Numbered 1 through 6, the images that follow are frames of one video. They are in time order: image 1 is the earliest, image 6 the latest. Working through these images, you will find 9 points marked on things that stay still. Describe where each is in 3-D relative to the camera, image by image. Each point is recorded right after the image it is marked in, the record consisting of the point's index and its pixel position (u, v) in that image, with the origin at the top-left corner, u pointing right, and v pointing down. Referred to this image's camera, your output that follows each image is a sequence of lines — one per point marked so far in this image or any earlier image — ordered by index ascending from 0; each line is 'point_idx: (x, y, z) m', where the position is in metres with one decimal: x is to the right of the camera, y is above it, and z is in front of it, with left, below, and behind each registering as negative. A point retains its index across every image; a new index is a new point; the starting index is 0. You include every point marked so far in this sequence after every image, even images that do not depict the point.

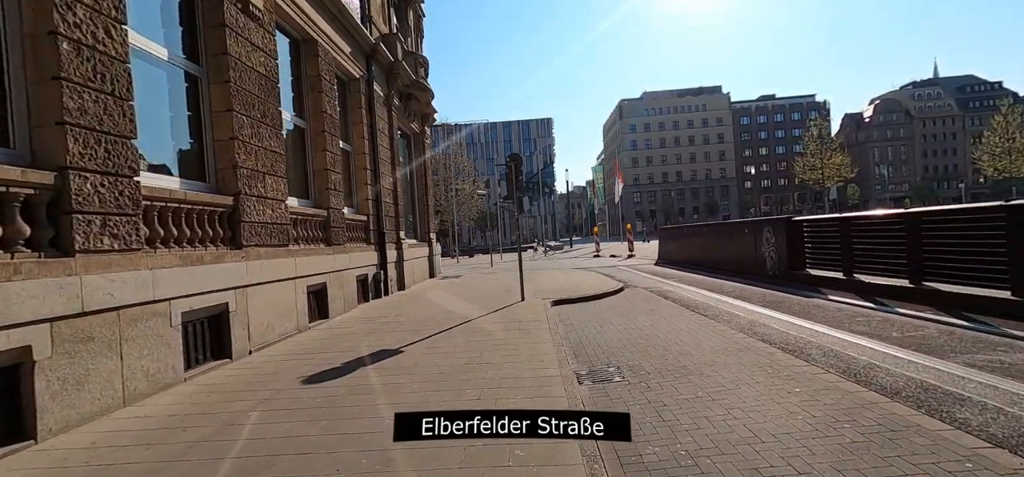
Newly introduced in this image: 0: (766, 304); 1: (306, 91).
0: (+4.4, -1.1, +8.2) m
1: (-4.3, +3.1, +9.8) m
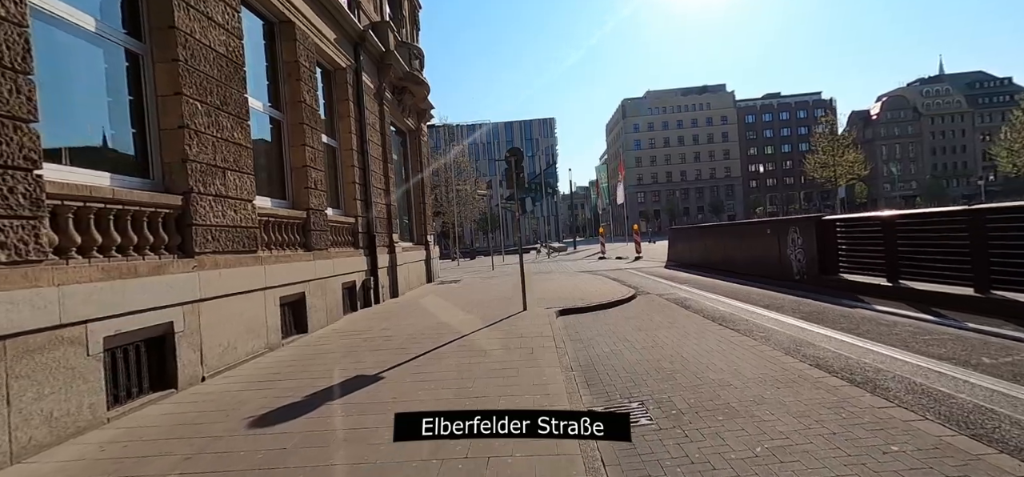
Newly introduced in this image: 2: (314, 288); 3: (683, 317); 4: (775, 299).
0: (+4.4, -1.2, +7.2) m
1: (-4.3, +3.0, +8.8) m
2: (-3.7, -0.9, +8.7) m
3: (+2.8, -1.3, +7.8) m
4: (+4.8, -1.1, +8.7) m
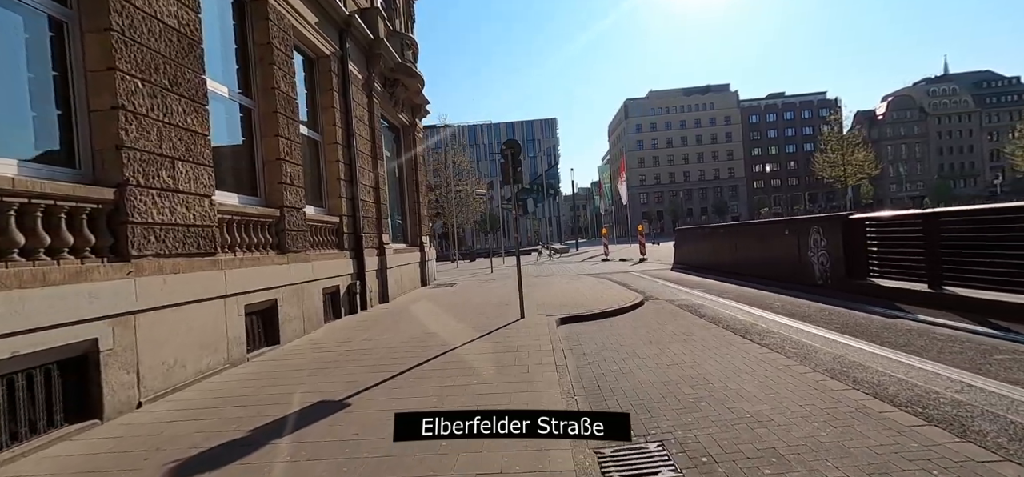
0: (+4.3, -1.2, +6.3) m
1: (-4.4, +3.0, +8.0) m
2: (-3.7, -0.9, +7.9) m
3: (+2.7, -1.3, +6.9) m
4: (+4.8, -1.1, +7.8) m
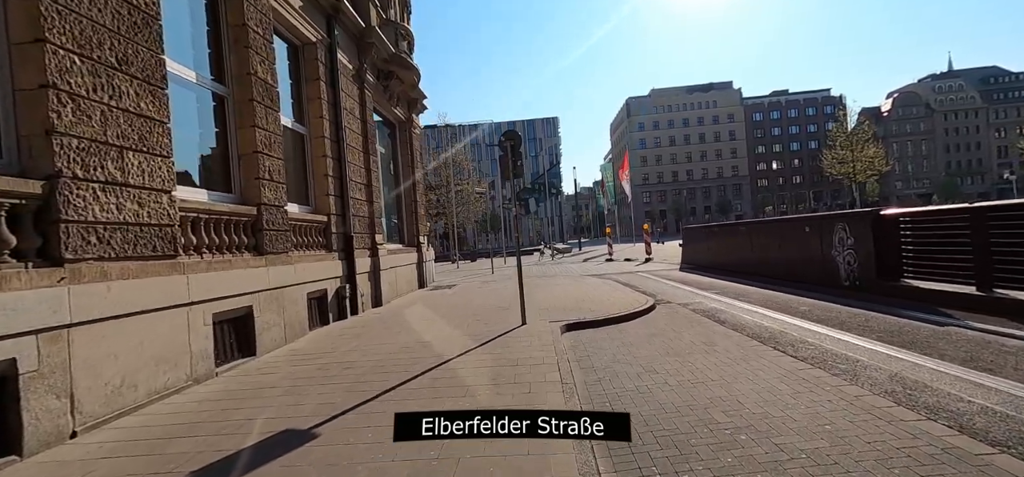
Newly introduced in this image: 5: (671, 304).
0: (+4.3, -1.1, +5.5) m
1: (-4.4, +3.0, +7.3) m
2: (-3.7, -0.9, +7.2) m
3: (+2.7, -1.3, +6.2) m
4: (+4.8, -1.1, +7.1) m
5: (+3.1, -1.3, +9.2) m
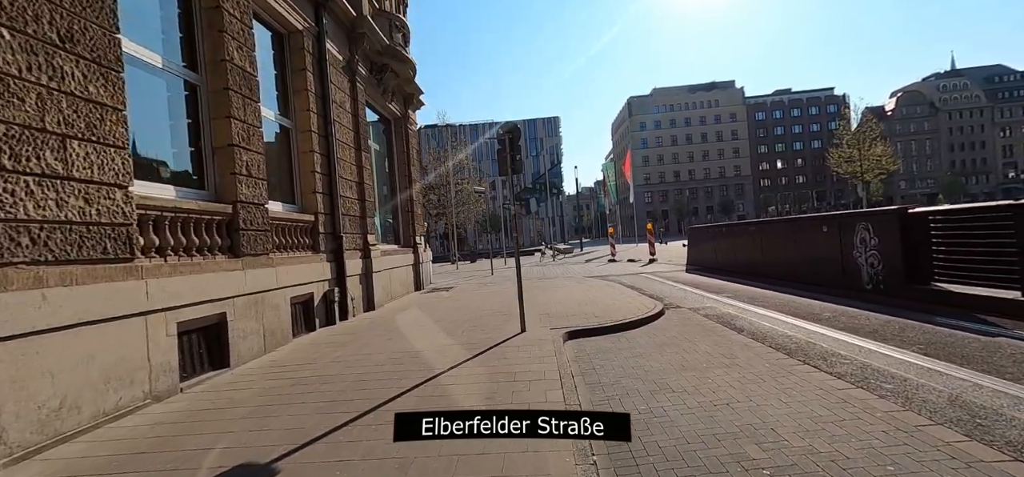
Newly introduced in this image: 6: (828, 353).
0: (+4.3, -1.1, +4.9) m
1: (-4.4, +2.9, +6.7) m
2: (-3.8, -0.9, +6.6) m
3: (+2.7, -1.3, +5.6) m
4: (+4.7, -1.1, +6.5) m
5: (+3.1, -1.3, +8.6) m
6: (+3.4, -1.2, +5.0) m
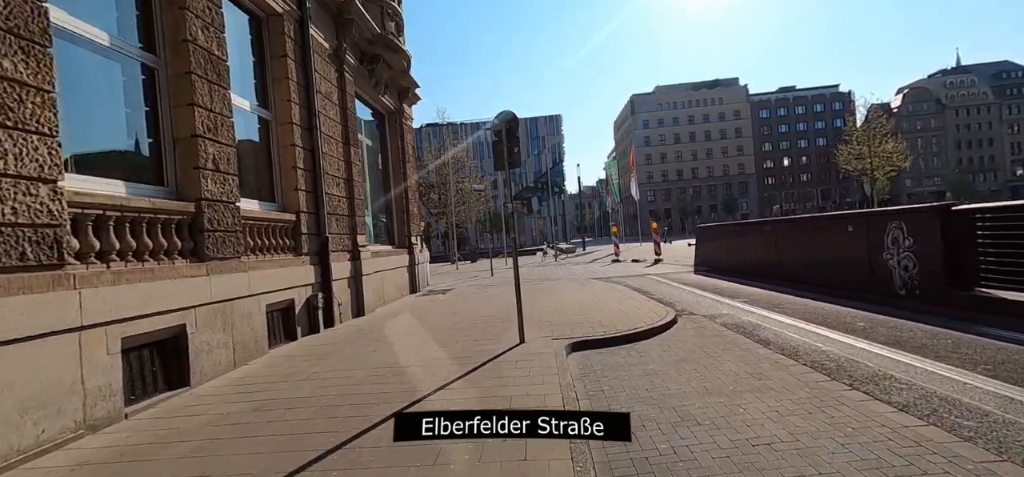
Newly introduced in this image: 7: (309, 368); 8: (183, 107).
0: (+4.2, -1.2, +4.2) m
1: (-4.5, +2.9, +6.0) m
2: (-3.8, -1.0, +5.9) m
3: (+2.7, -1.3, +4.8) m
4: (+4.7, -1.1, +5.7) m
5: (+3.0, -1.3, +7.9) m
6: (+3.3, -1.2, +4.3) m
7: (-2.7, -1.7, +6.2) m
8: (-4.2, +1.7, +6.0) m
